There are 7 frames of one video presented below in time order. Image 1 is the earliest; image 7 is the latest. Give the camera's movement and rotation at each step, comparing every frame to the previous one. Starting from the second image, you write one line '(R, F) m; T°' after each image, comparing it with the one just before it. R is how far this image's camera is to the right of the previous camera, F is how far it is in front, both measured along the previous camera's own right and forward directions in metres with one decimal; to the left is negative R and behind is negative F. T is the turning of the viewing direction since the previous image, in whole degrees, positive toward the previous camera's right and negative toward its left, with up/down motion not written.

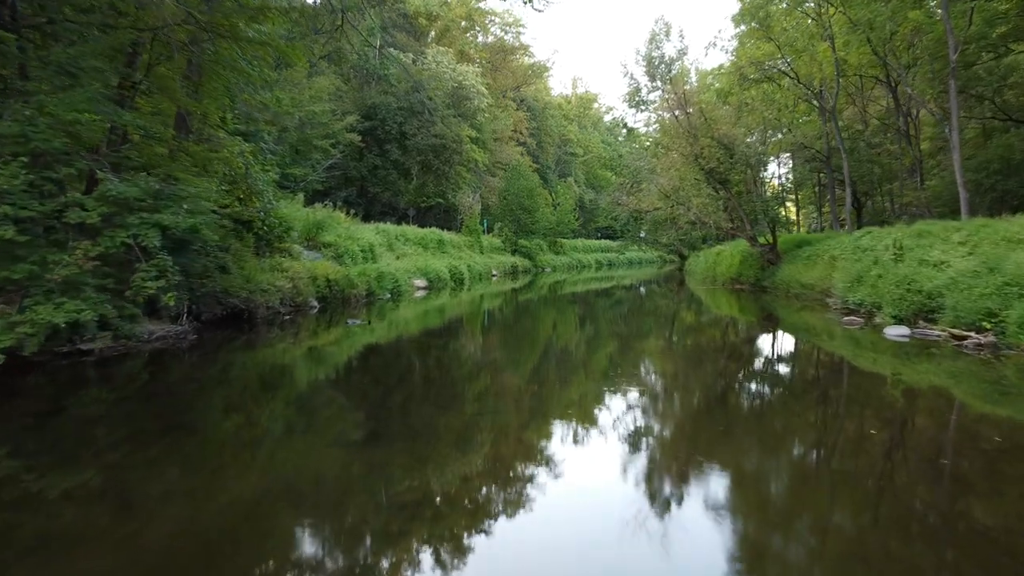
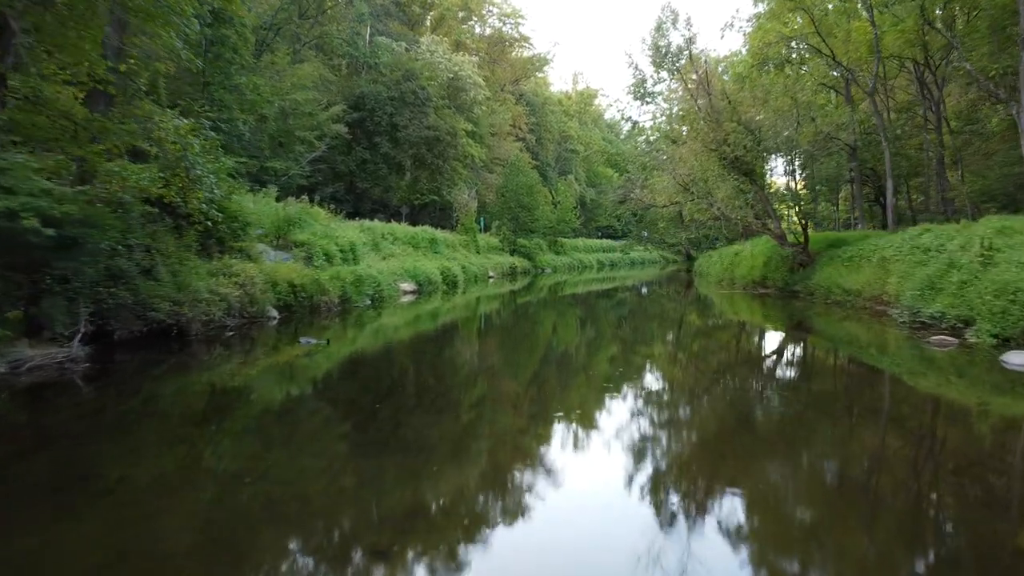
(0.0, +0.8) m; 0°
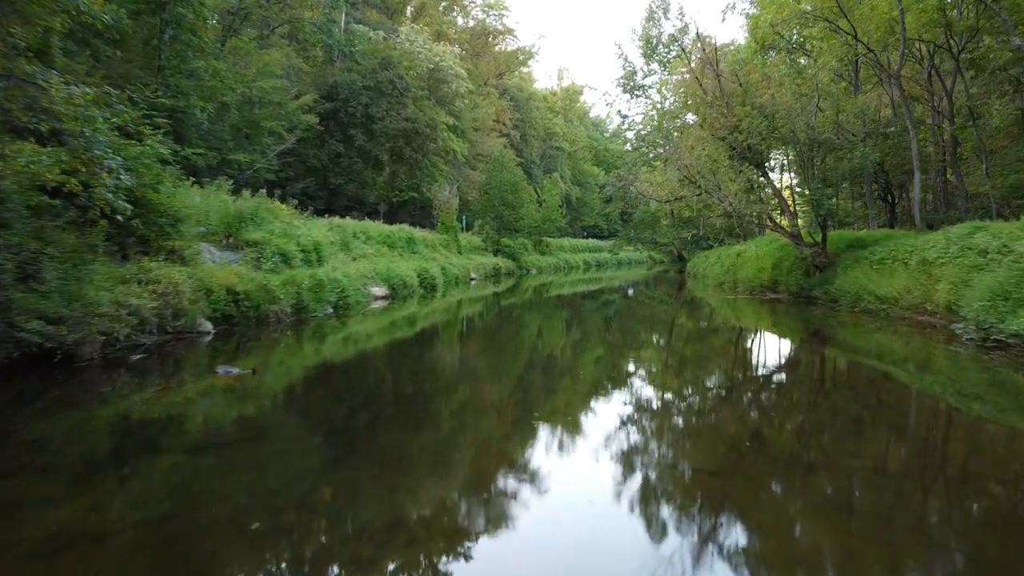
(0.0, +0.7) m; +2°
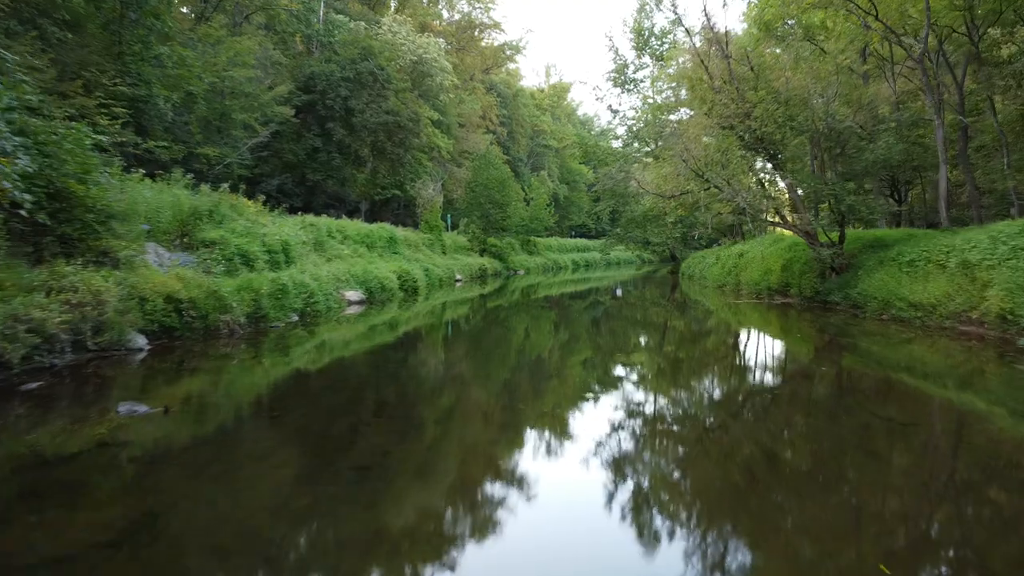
(0.0, +0.5) m; +1°
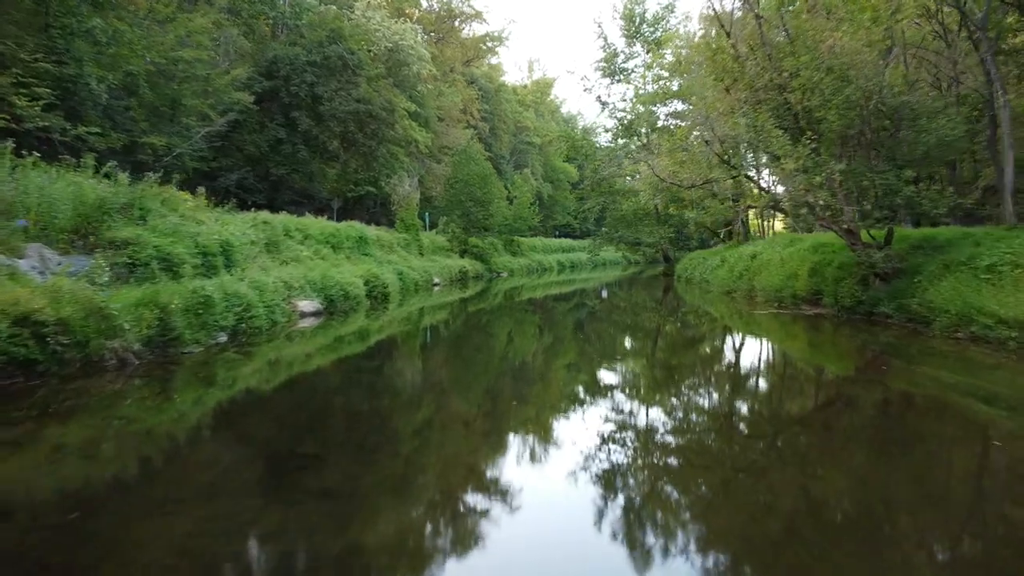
(0.0, +0.9) m; +2°
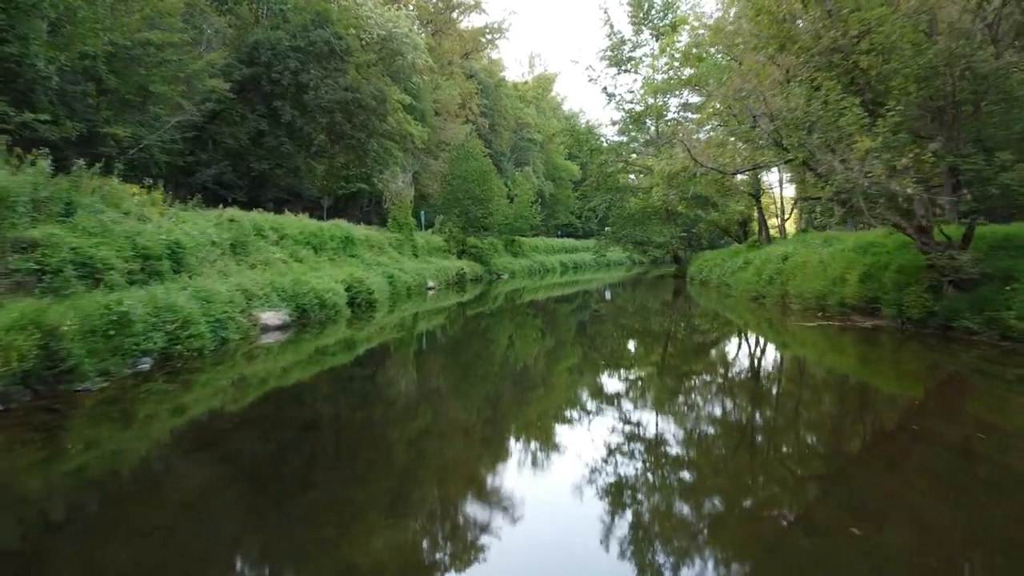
(0.0, +0.7) m; 0°
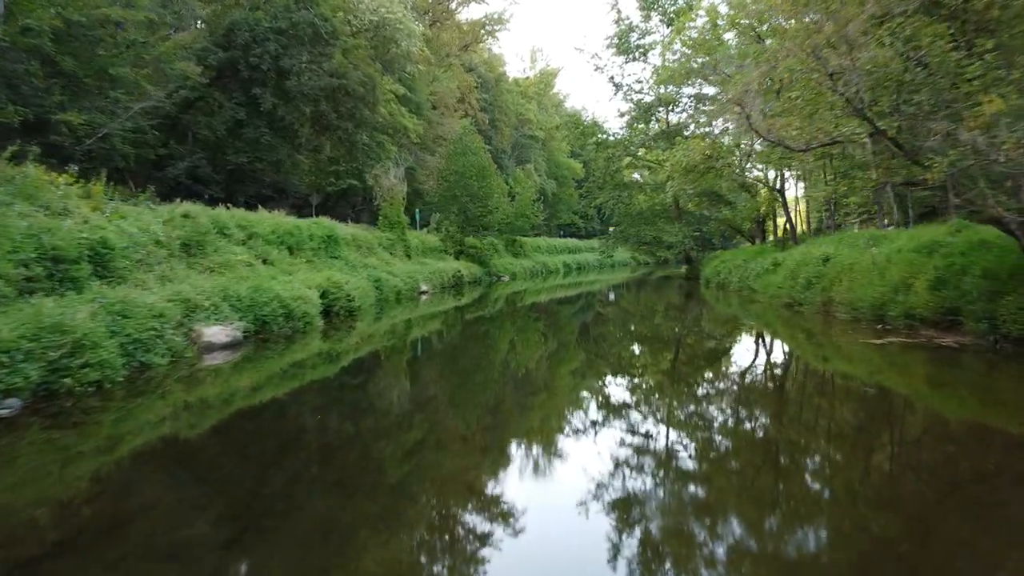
(0.0, +0.7) m; 0°
